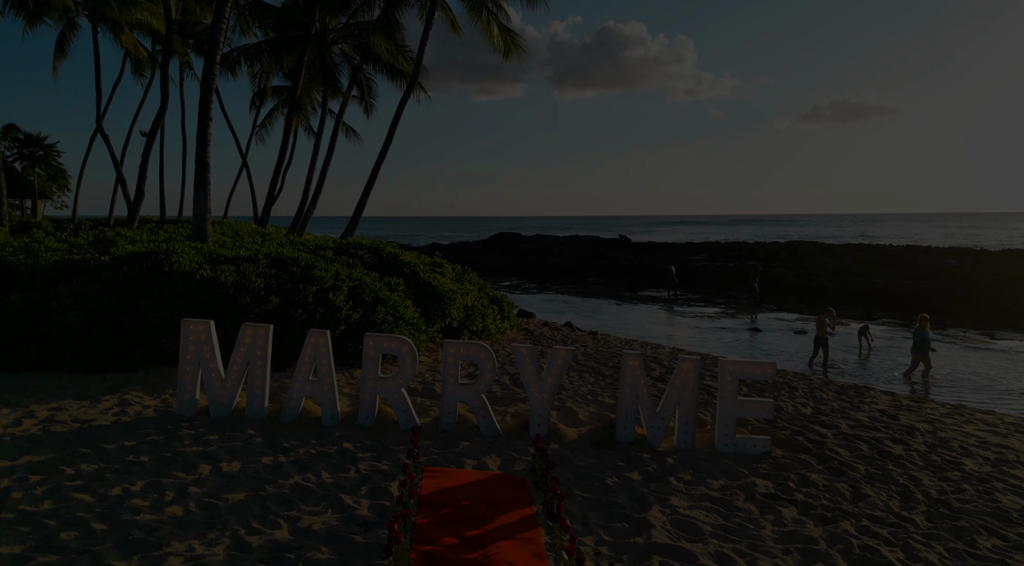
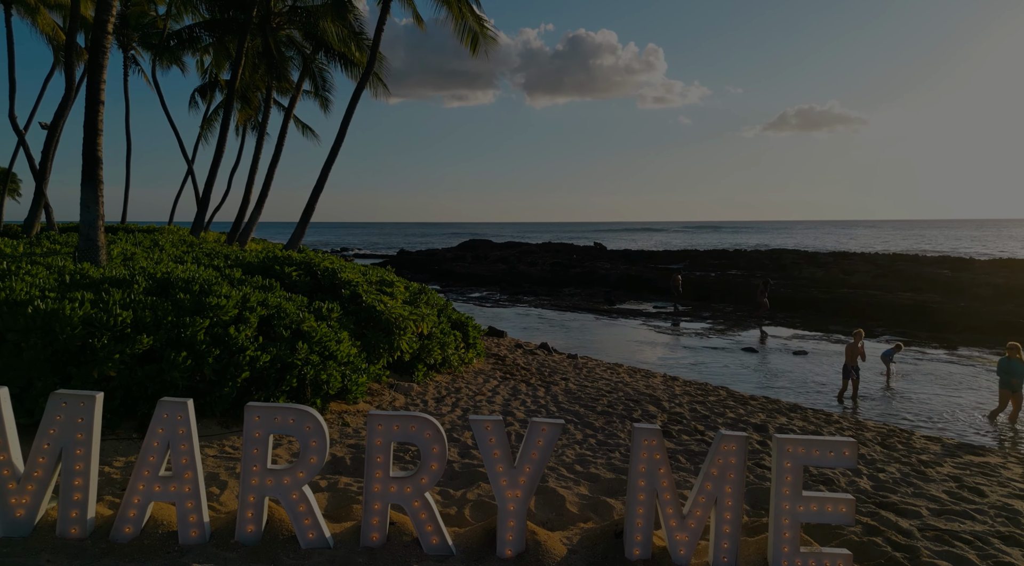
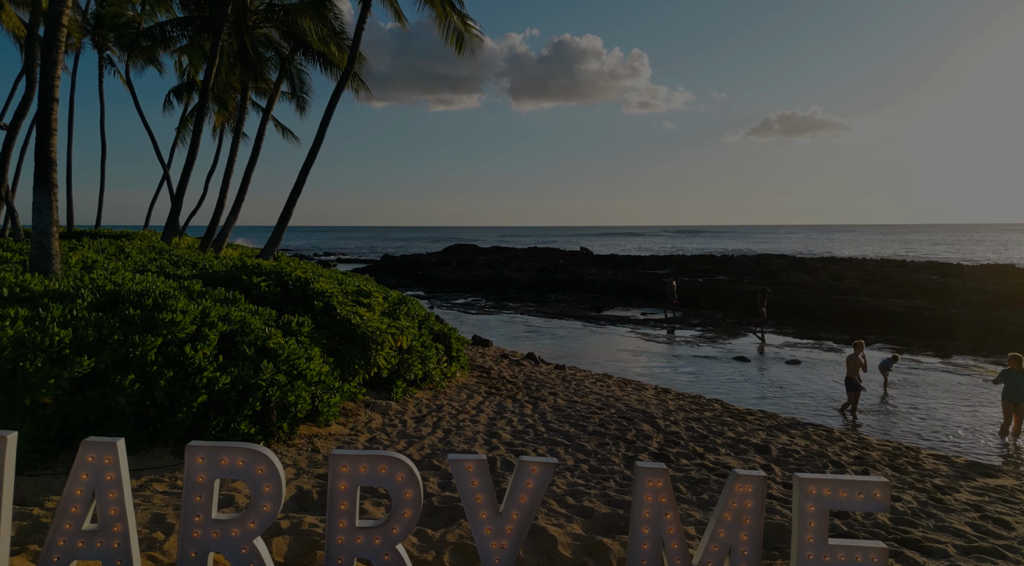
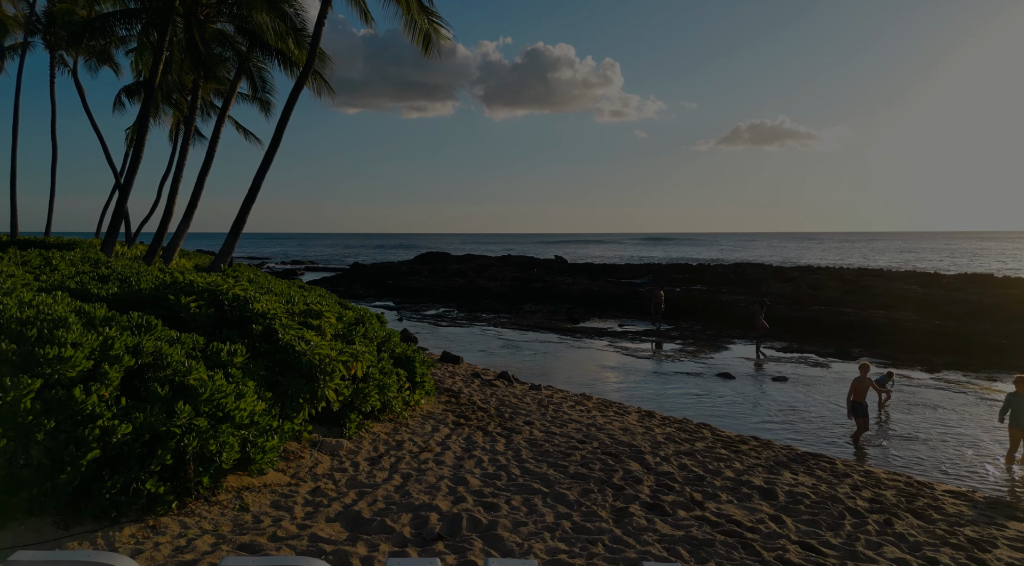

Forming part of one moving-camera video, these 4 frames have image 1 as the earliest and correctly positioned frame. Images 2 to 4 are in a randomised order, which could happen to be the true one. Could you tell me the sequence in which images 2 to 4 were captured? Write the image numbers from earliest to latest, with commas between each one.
2, 3, 4
